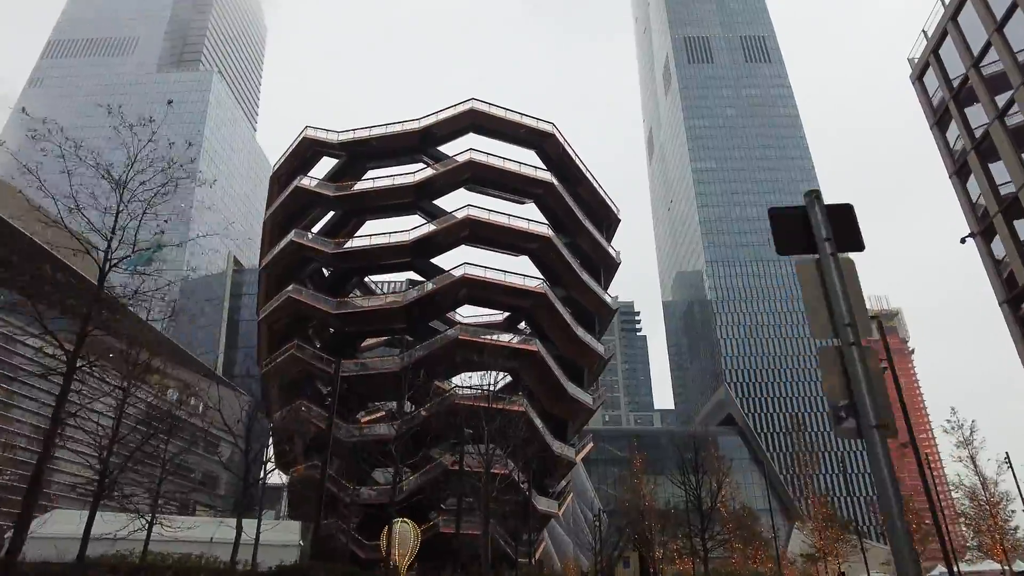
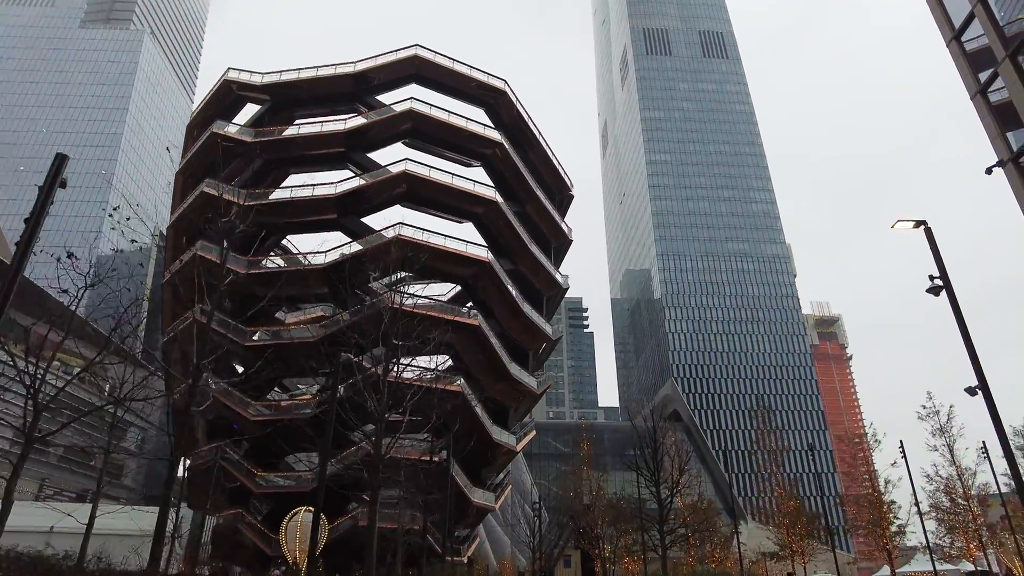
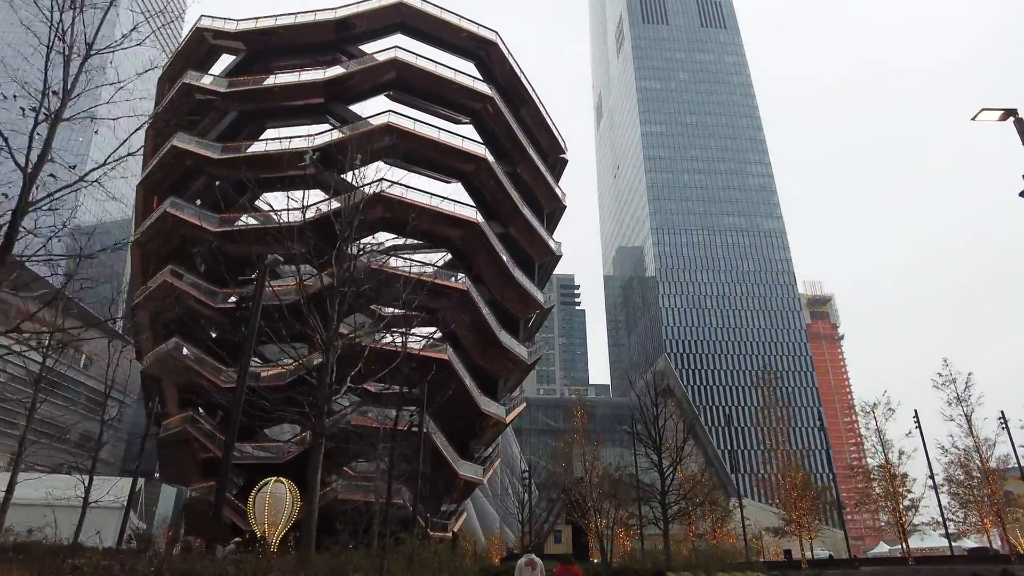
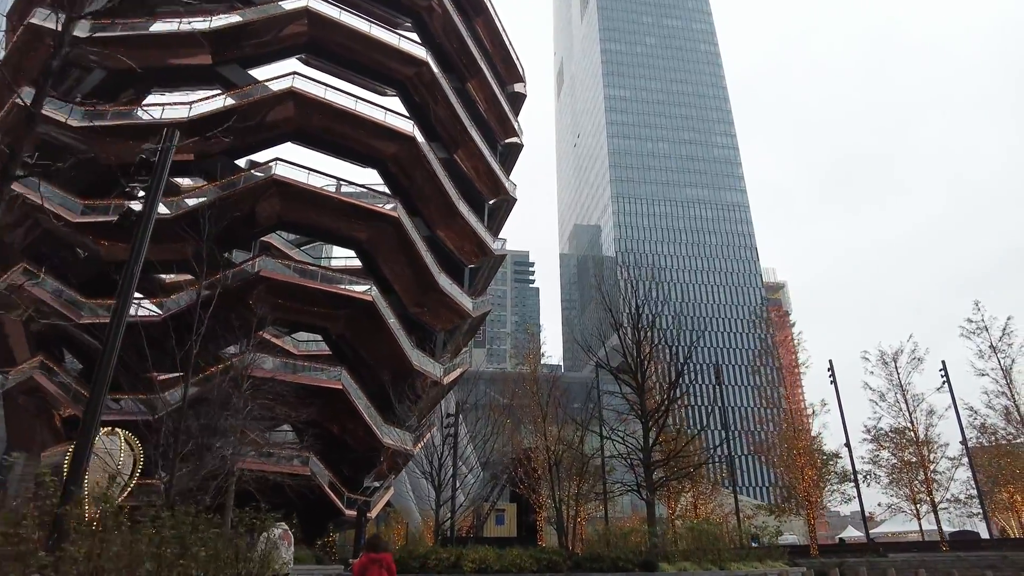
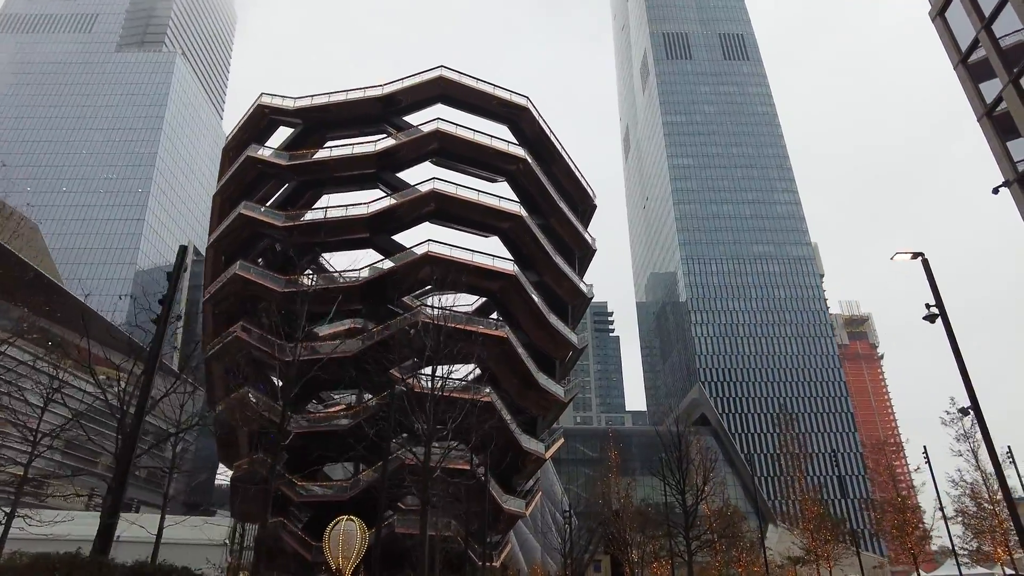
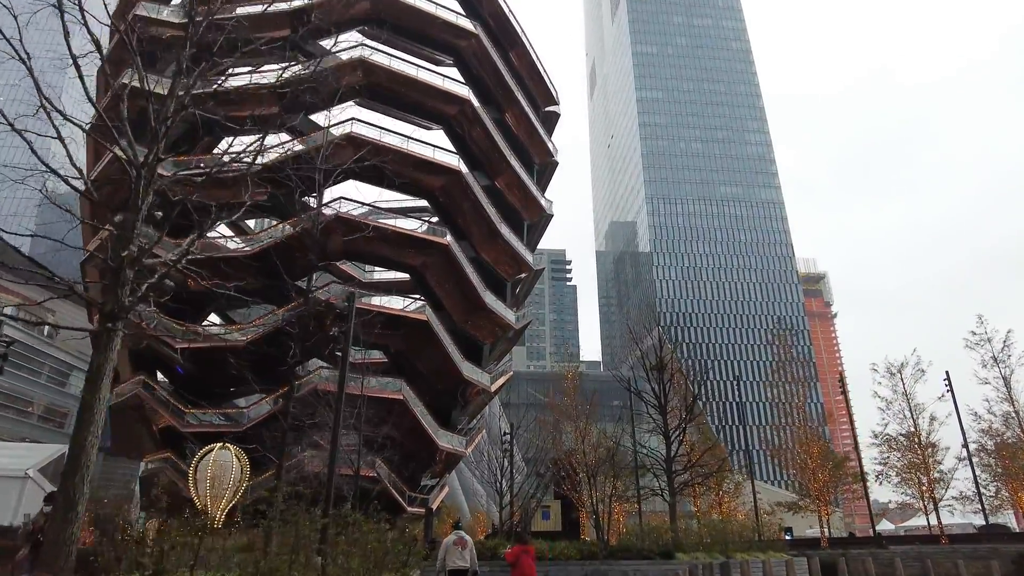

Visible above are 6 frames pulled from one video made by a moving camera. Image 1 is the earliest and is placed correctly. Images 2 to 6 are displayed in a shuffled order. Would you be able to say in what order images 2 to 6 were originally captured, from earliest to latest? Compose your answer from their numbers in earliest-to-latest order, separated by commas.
5, 2, 3, 6, 4
